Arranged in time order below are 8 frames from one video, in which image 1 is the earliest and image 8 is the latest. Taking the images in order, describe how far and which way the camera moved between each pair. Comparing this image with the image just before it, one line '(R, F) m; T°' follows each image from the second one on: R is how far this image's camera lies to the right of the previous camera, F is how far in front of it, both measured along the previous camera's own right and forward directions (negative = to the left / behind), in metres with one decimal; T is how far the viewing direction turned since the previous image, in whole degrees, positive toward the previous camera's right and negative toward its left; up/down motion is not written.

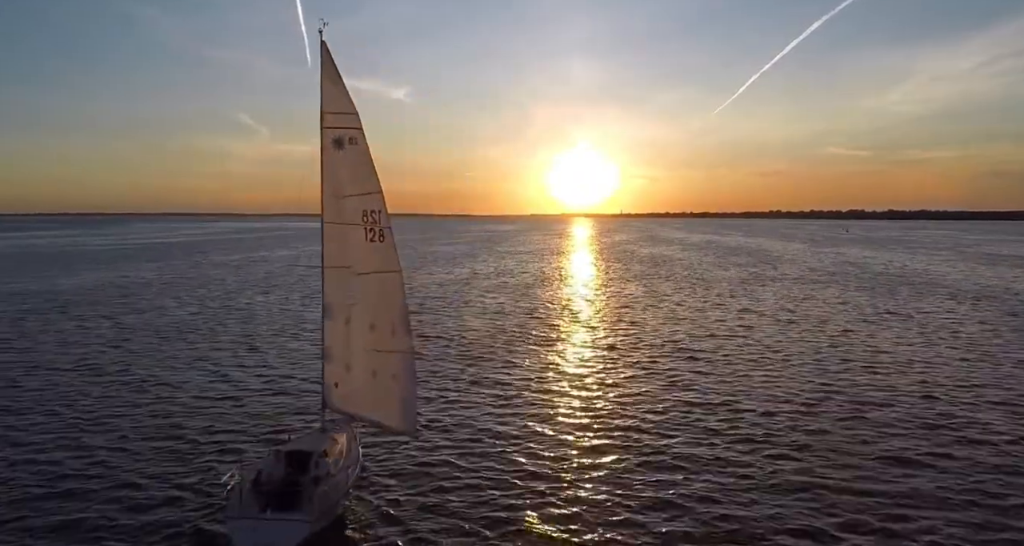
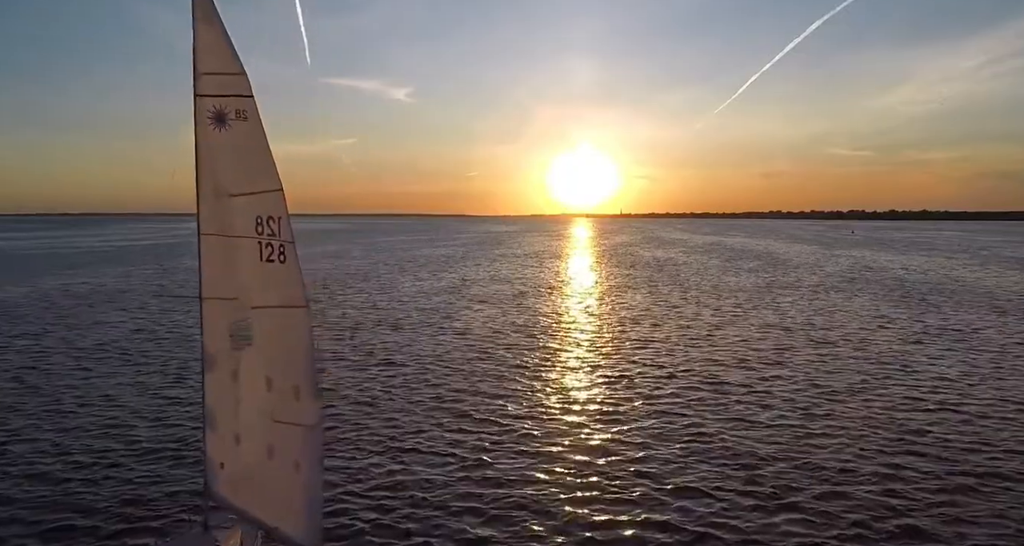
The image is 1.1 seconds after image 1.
(+0.5, +3.8) m; 0°
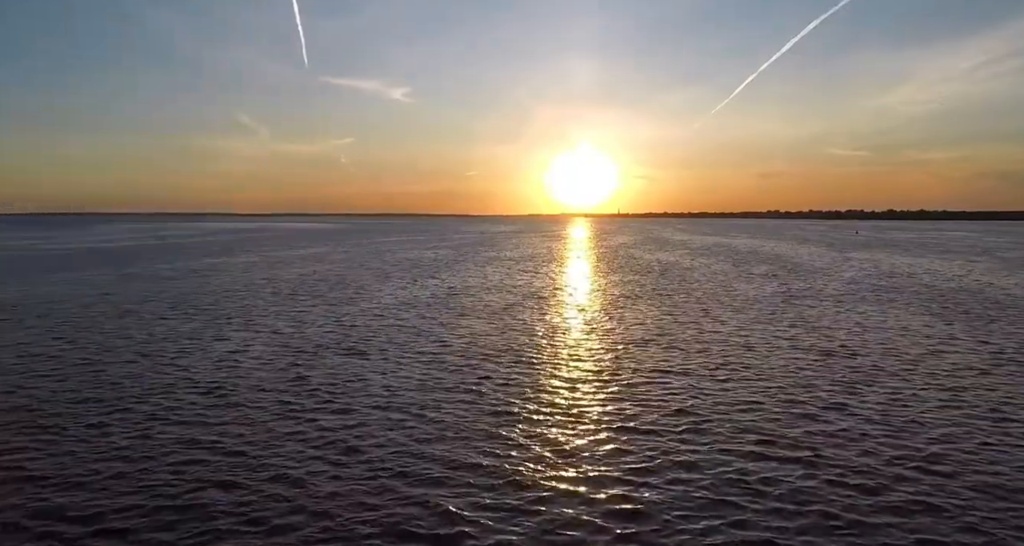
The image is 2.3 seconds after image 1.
(+0.5, +4.1) m; 0°
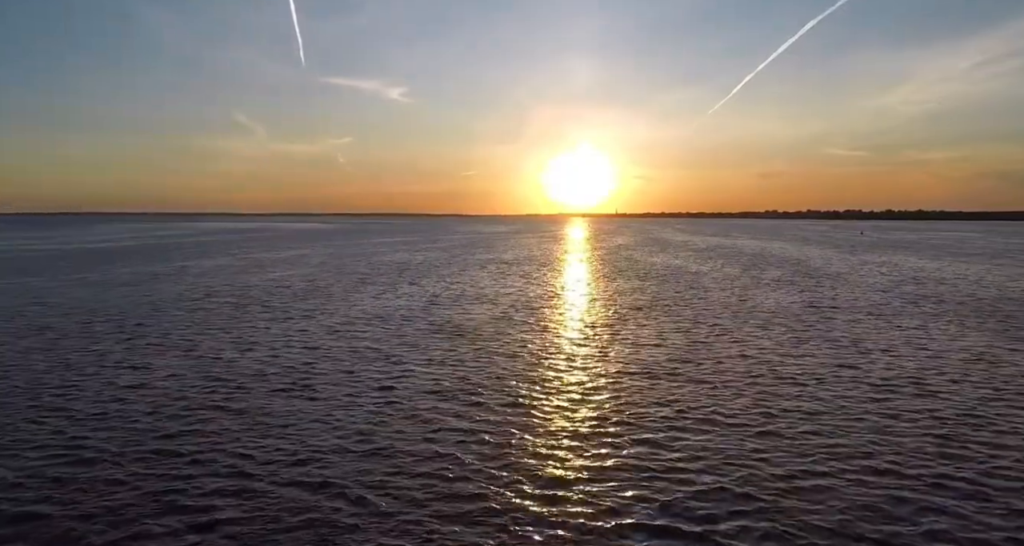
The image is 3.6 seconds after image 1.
(+0.6, +4.4) m; 0°
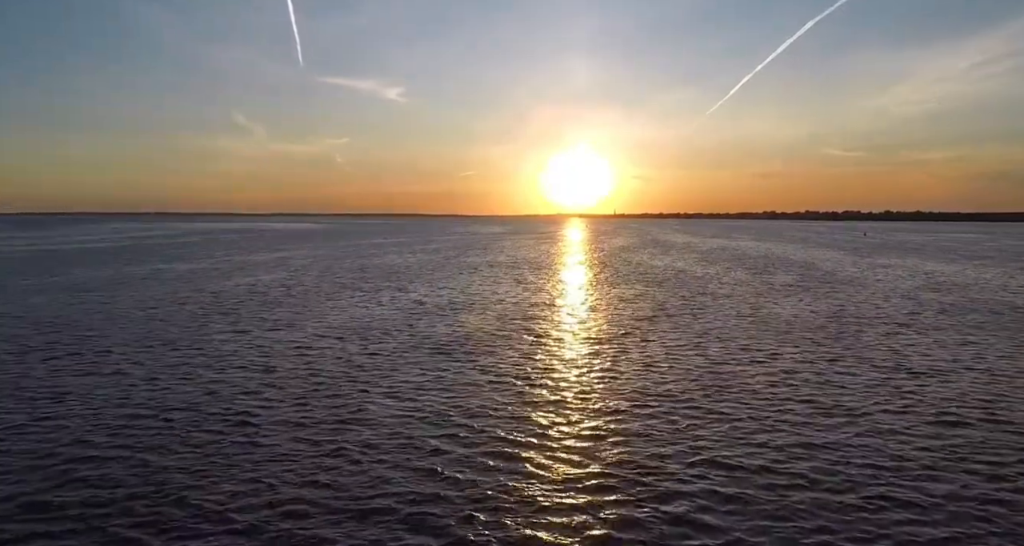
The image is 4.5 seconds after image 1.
(+0.3, +3.2) m; 0°
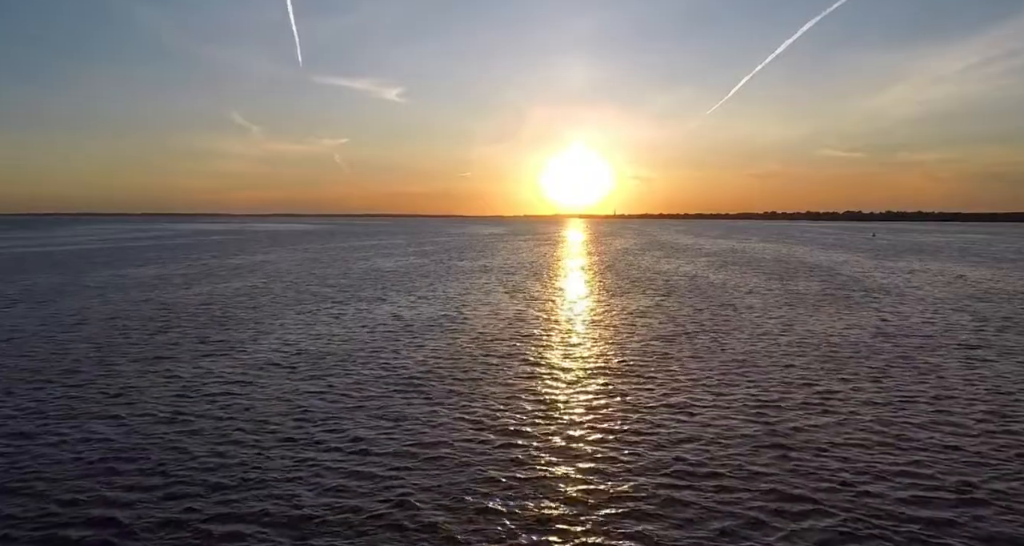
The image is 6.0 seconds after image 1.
(+0.2, +5.0) m; 0°
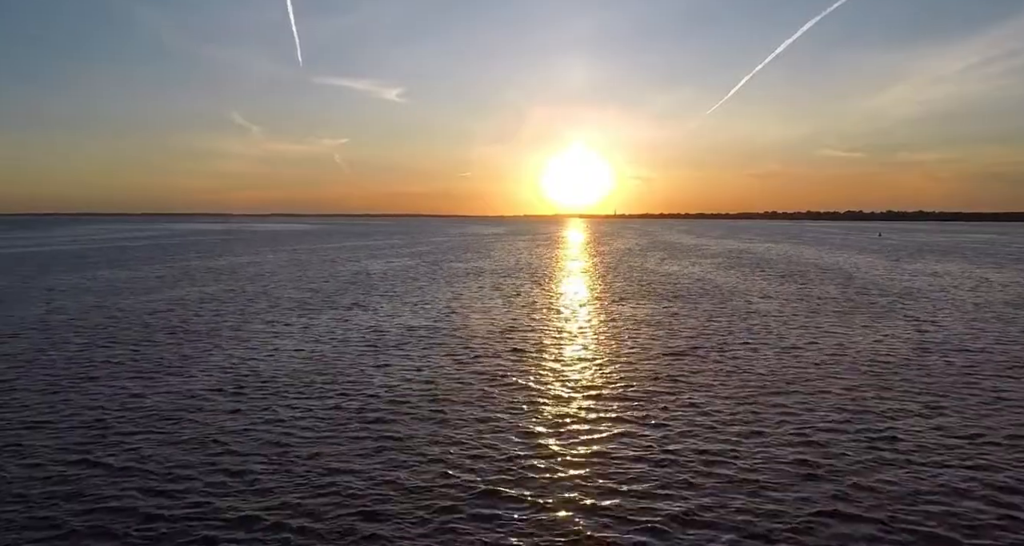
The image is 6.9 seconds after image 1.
(+0.3, +3.3) m; 0°
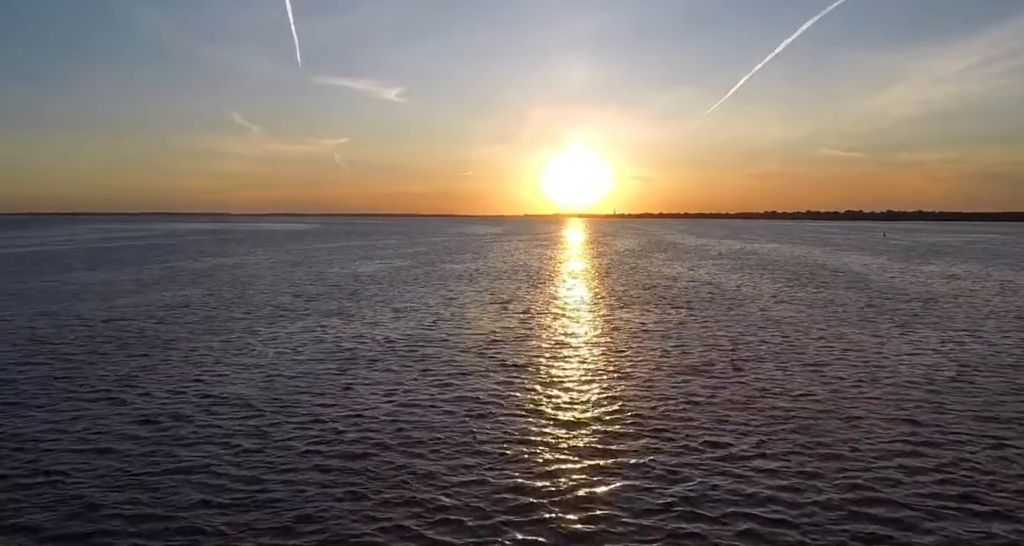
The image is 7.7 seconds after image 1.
(+0.2, +2.6) m; 0°
